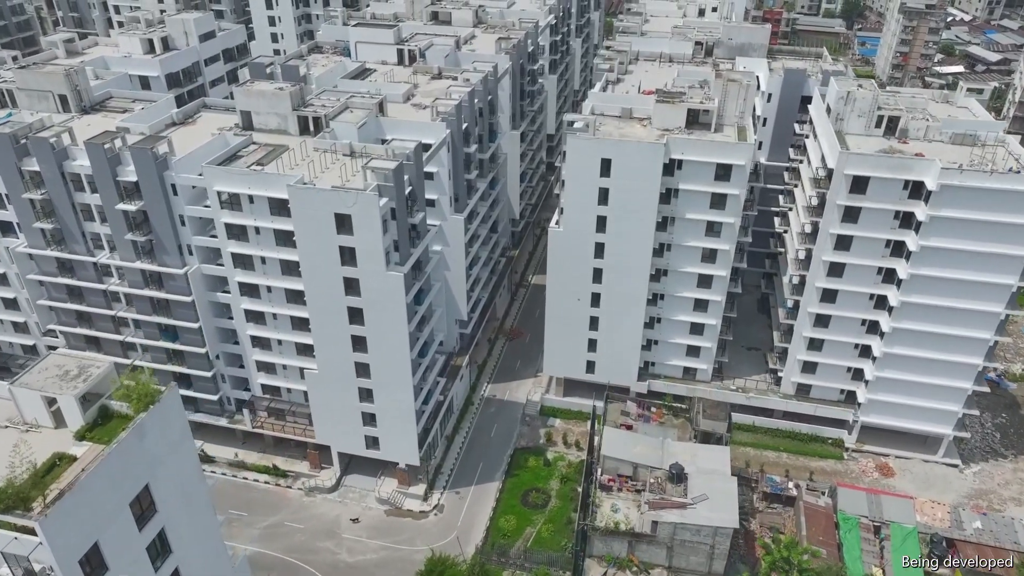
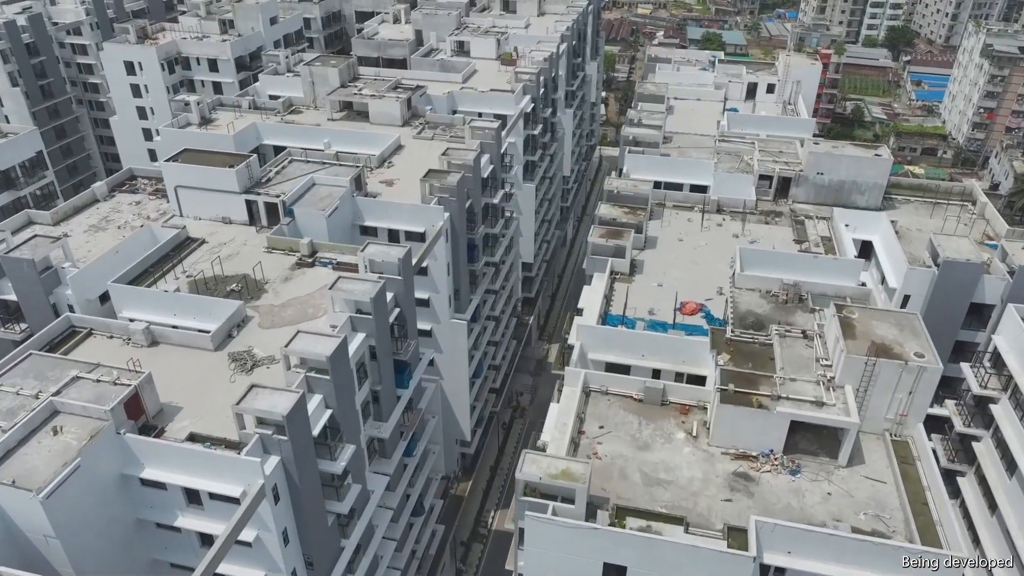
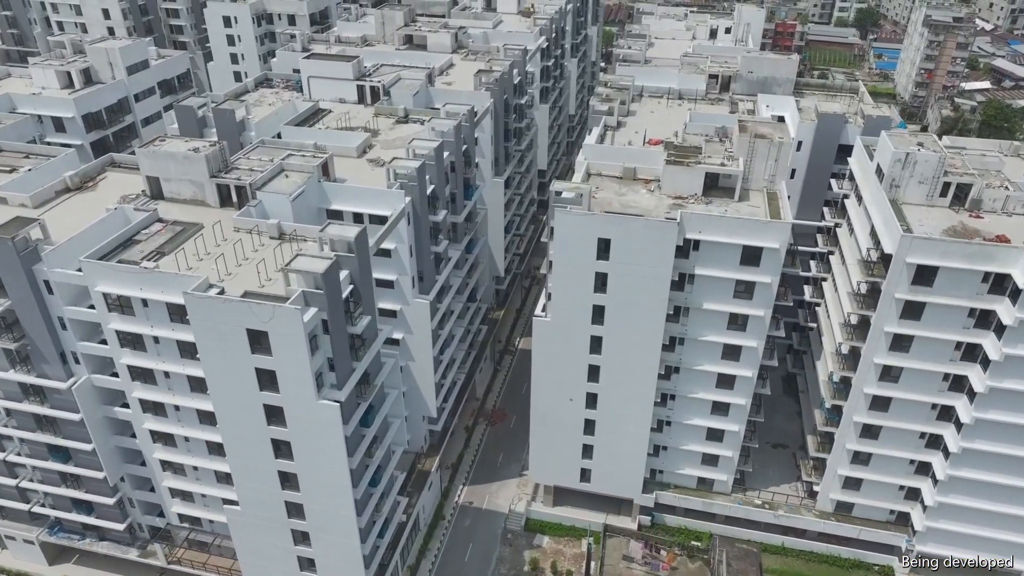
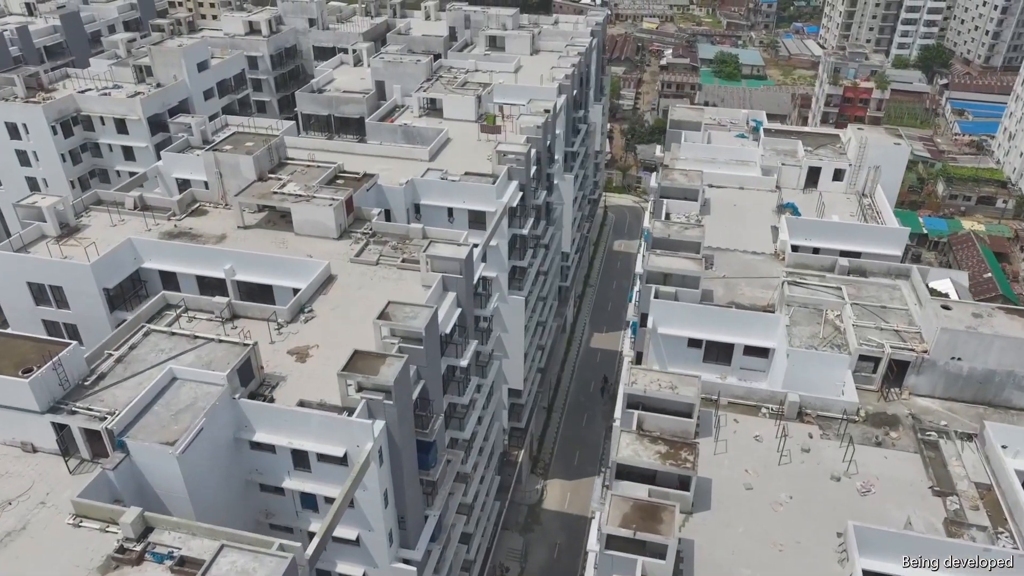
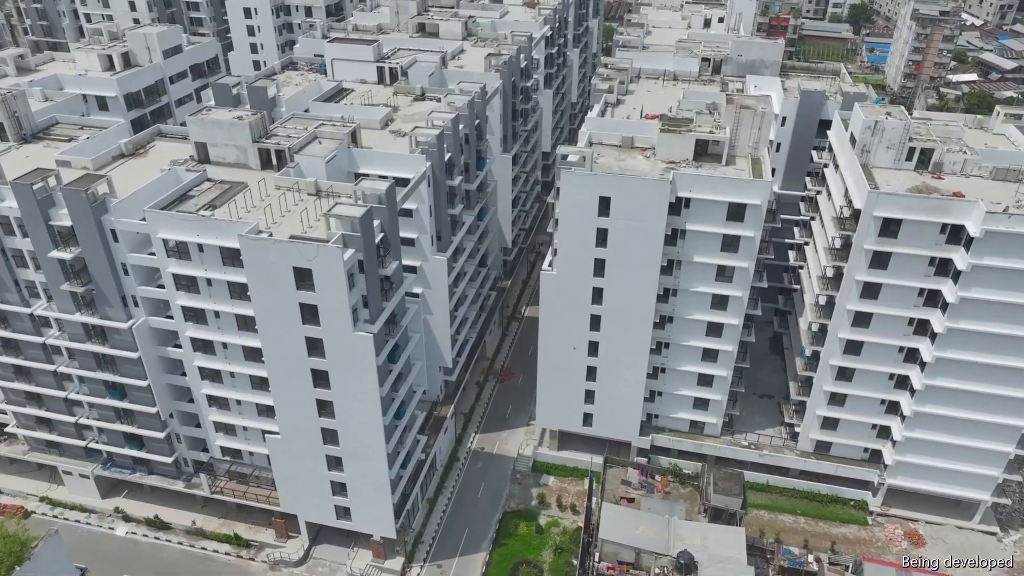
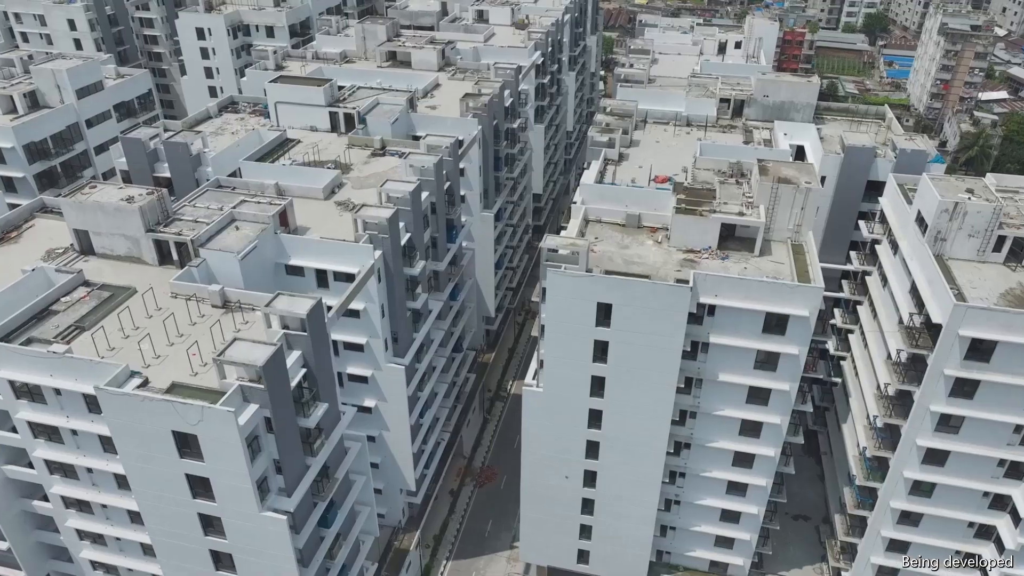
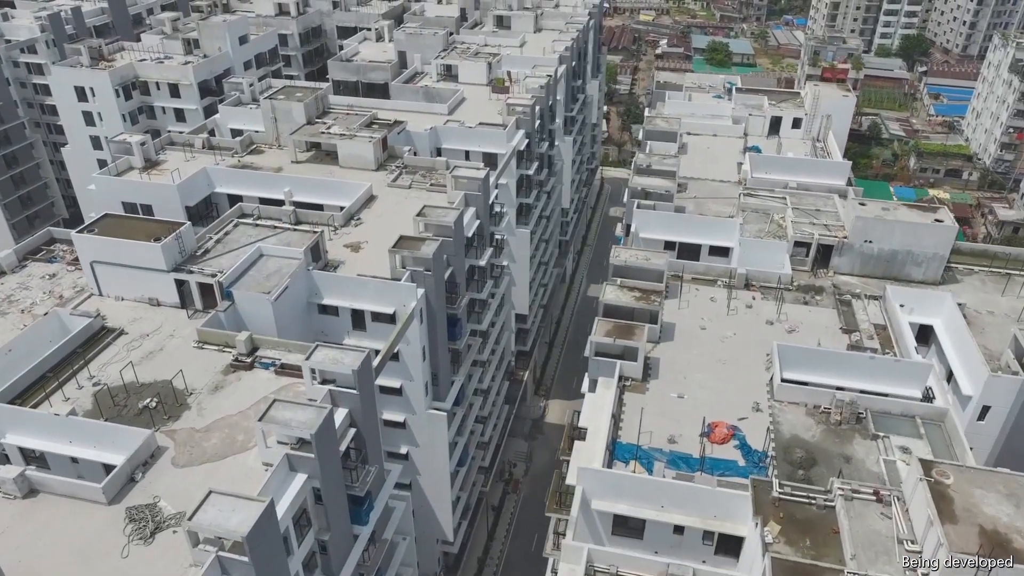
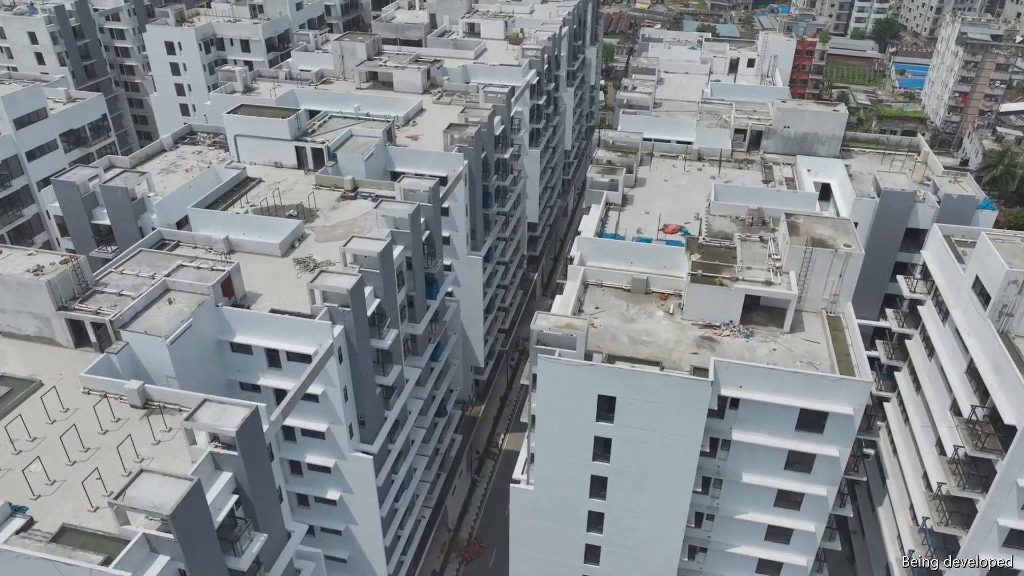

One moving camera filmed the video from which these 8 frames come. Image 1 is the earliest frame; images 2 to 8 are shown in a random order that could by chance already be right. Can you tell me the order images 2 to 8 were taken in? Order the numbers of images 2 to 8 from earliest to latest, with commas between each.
5, 3, 6, 8, 2, 7, 4
